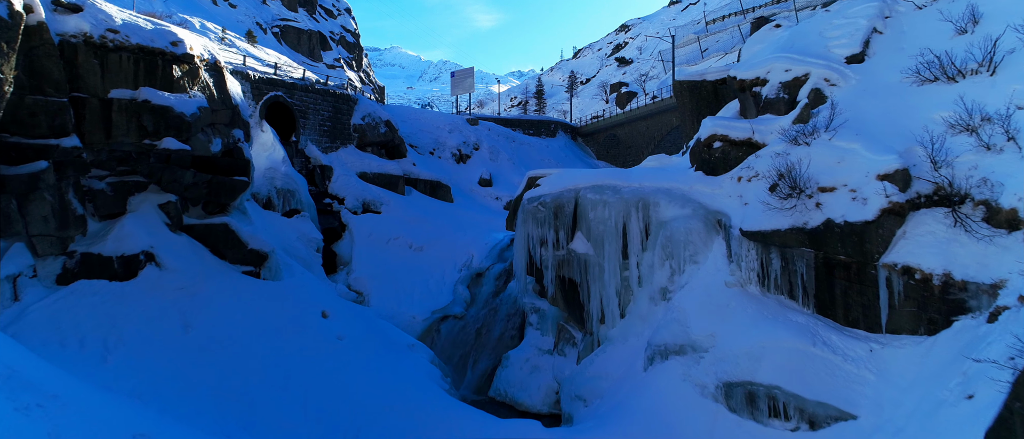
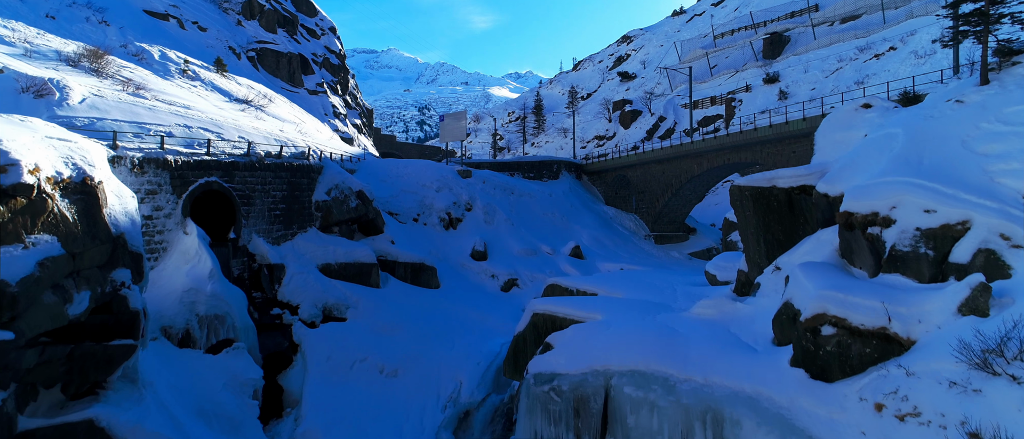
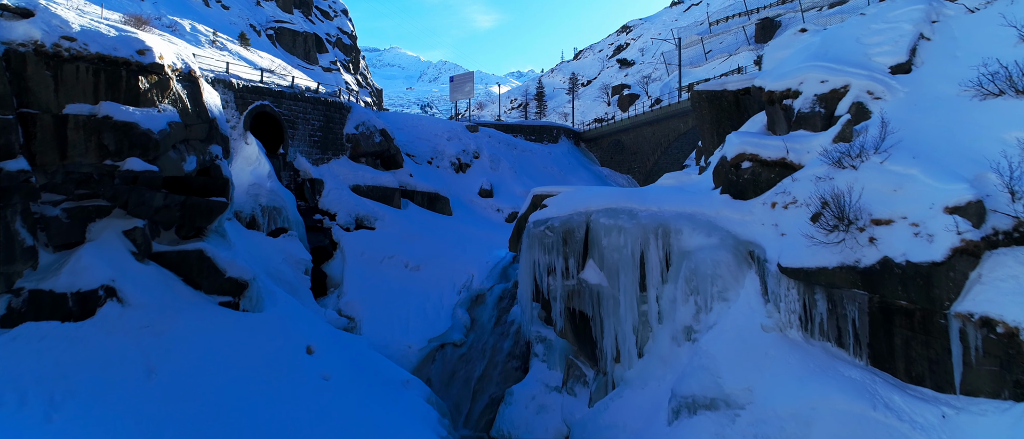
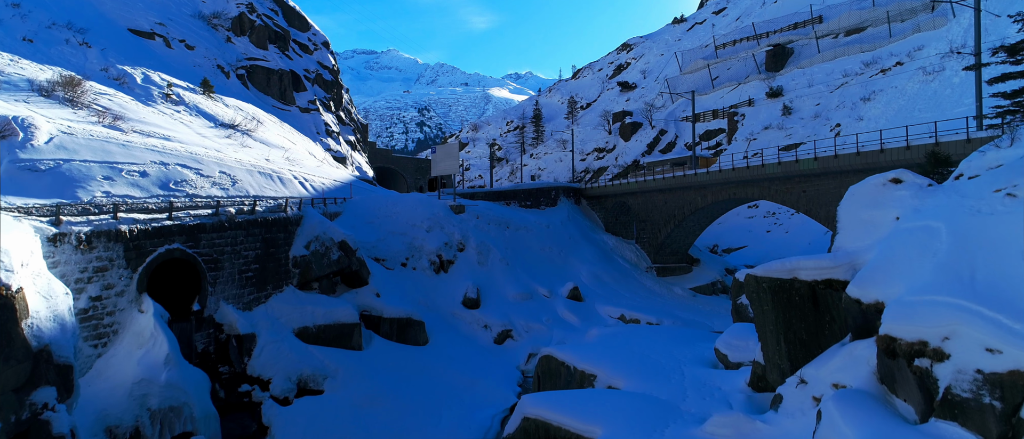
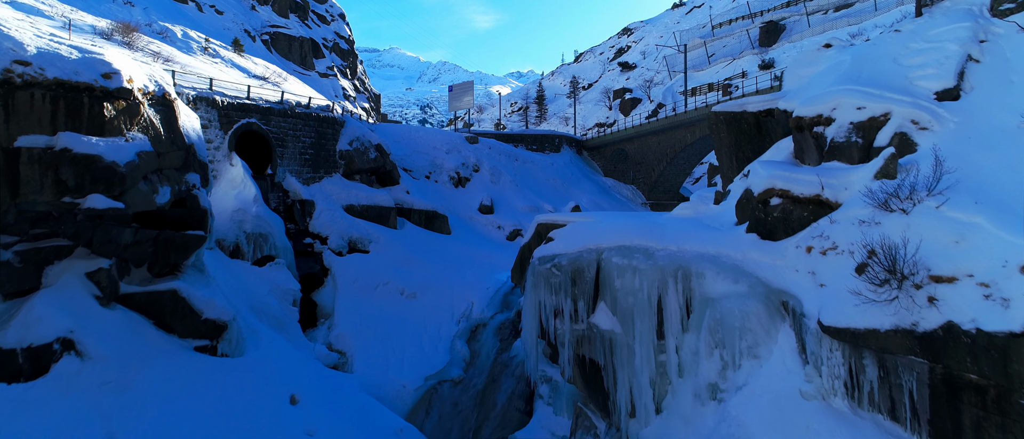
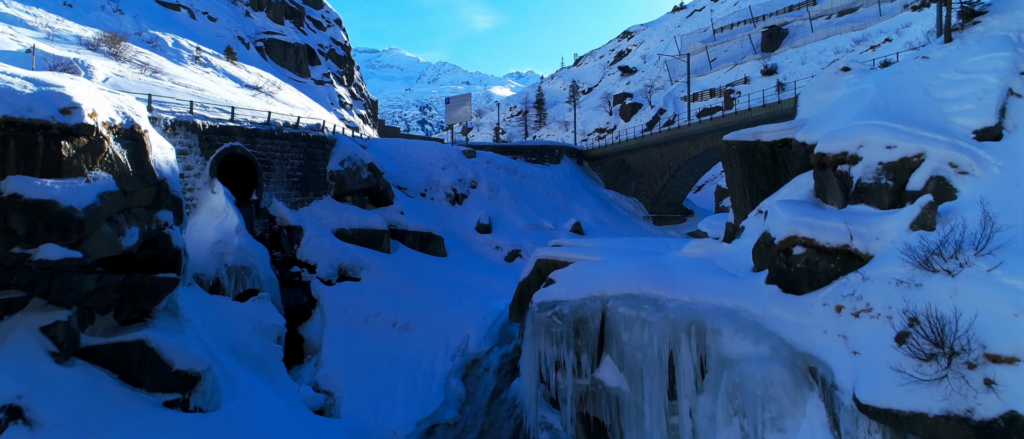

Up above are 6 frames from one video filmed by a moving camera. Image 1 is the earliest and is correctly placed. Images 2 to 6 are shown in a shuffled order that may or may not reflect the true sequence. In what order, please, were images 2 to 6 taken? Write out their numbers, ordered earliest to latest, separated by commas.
3, 5, 6, 2, 4
